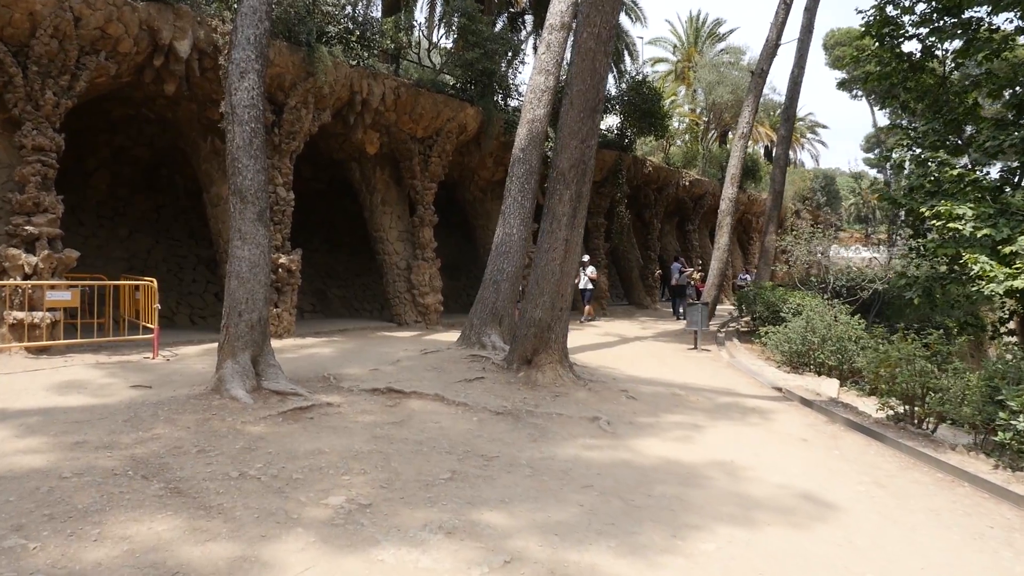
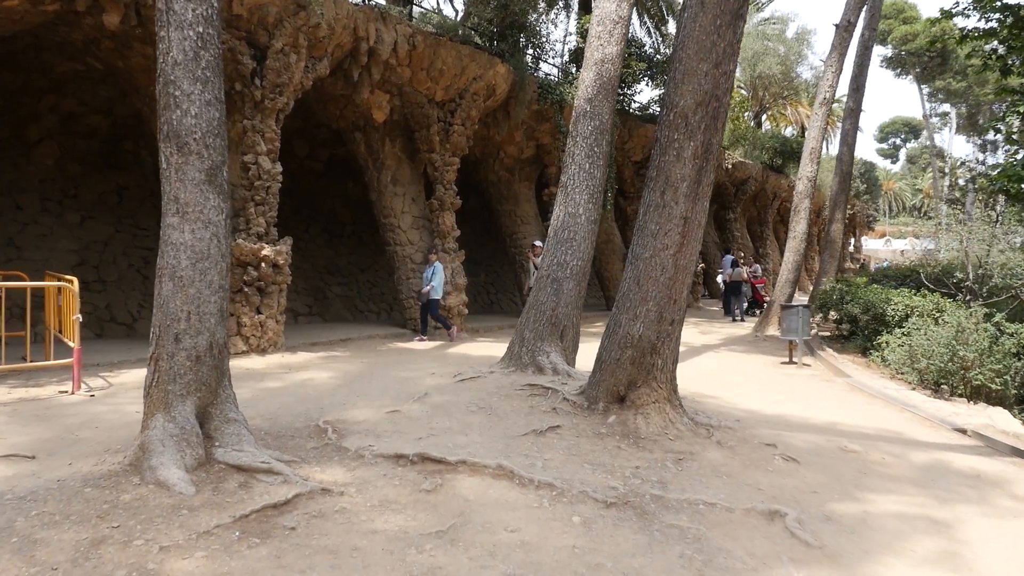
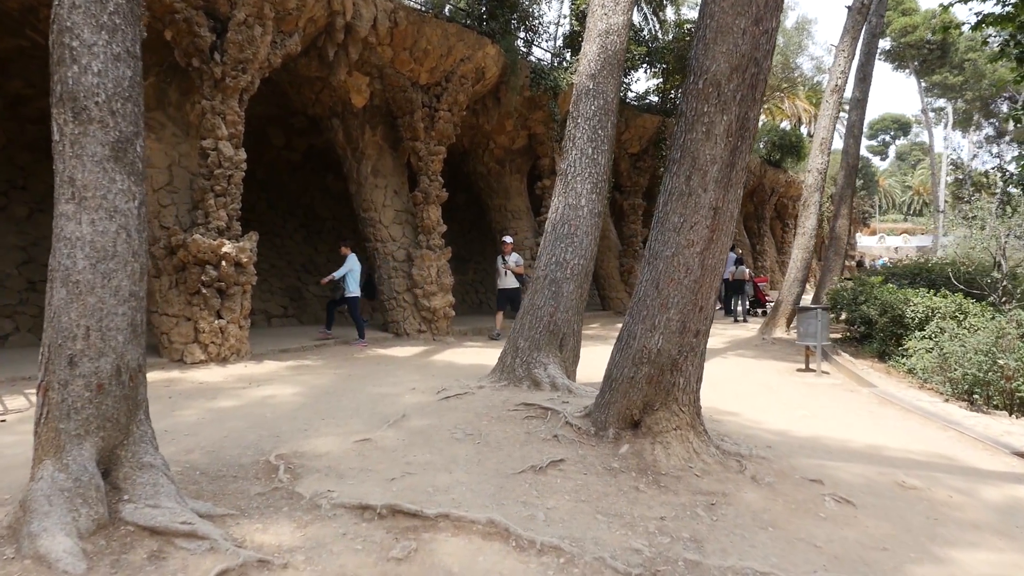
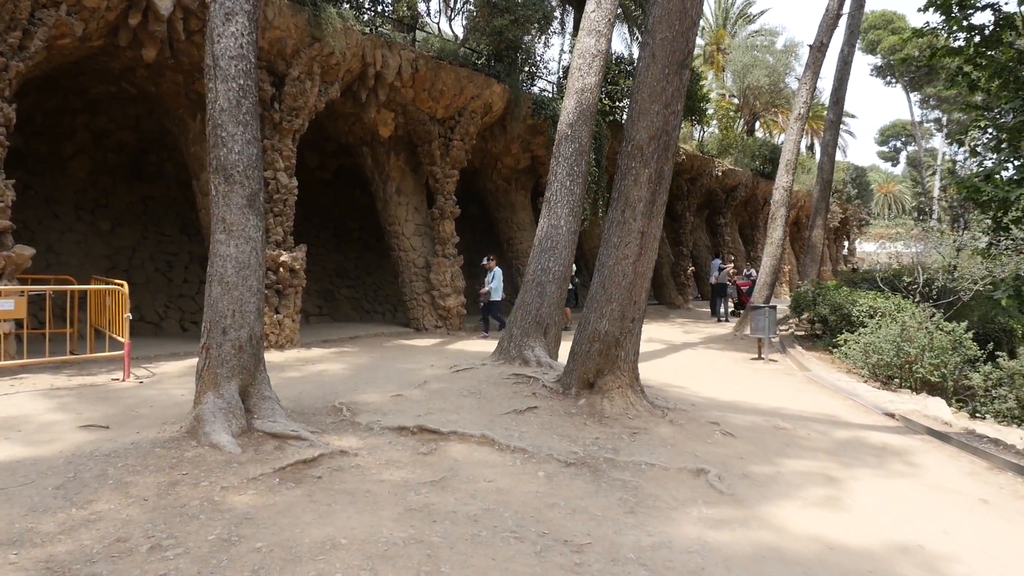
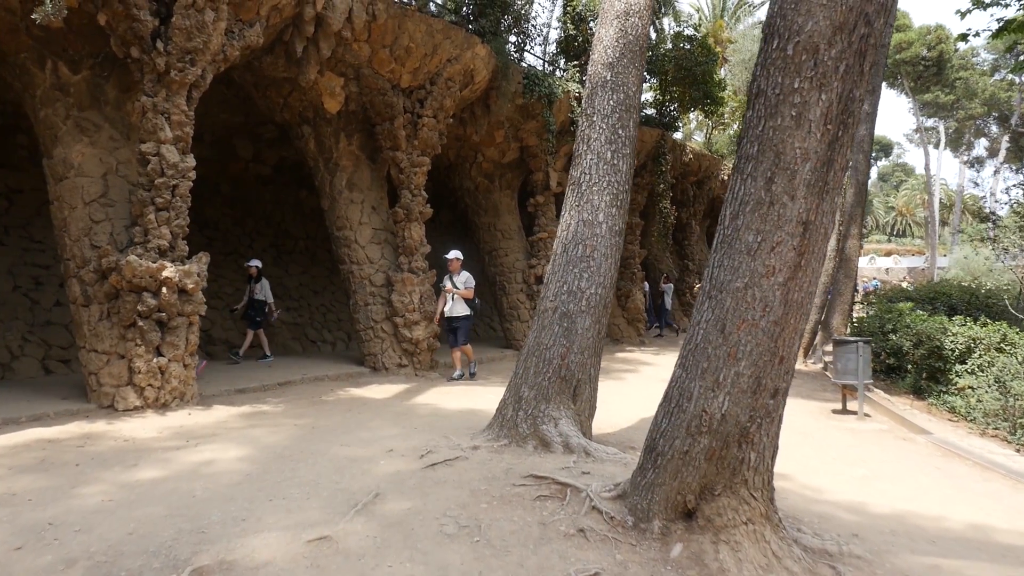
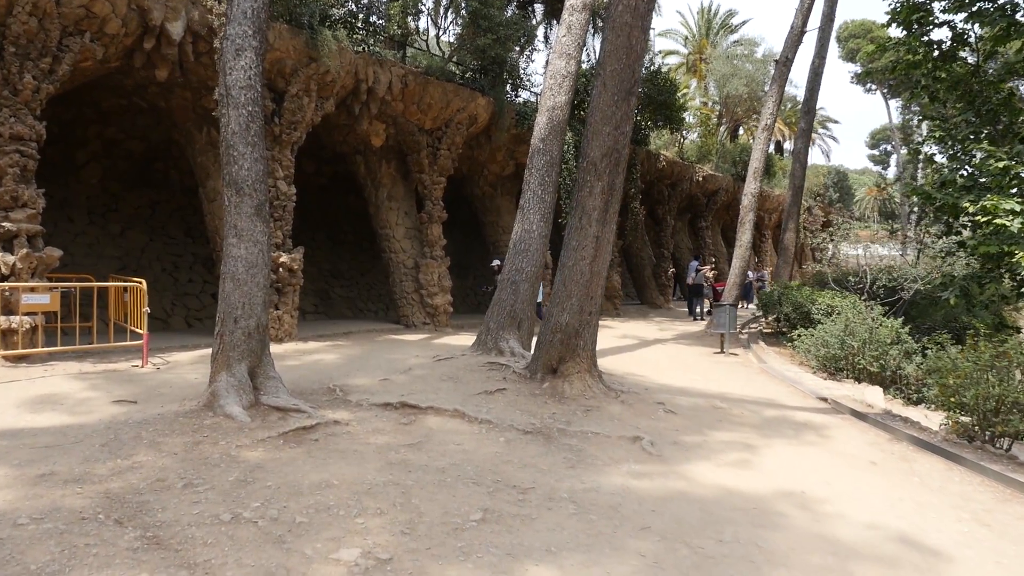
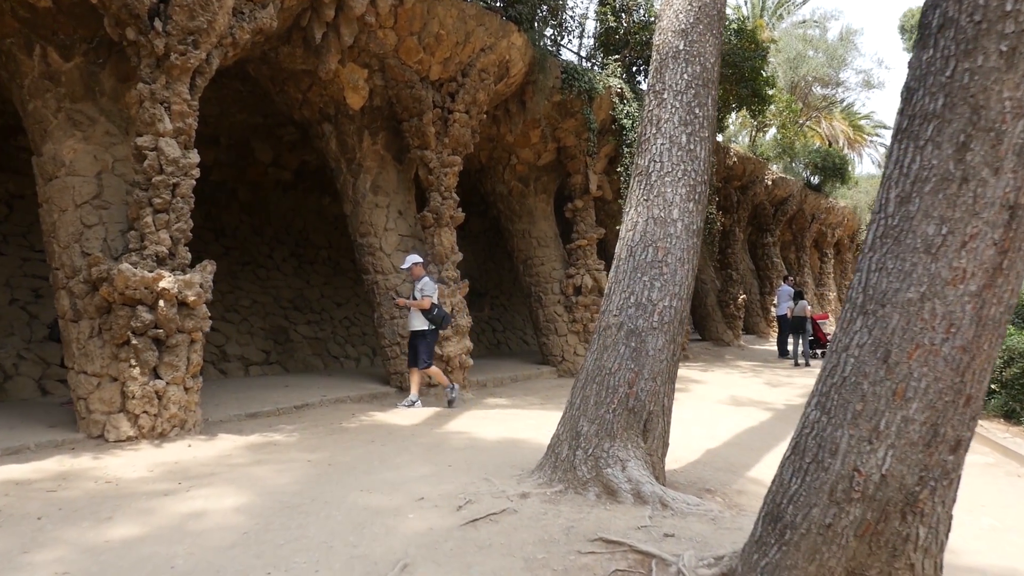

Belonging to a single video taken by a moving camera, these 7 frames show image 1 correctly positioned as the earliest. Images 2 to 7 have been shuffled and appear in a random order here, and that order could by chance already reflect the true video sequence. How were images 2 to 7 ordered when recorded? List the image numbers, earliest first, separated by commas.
6, 4, 2, 3, 5, 7
